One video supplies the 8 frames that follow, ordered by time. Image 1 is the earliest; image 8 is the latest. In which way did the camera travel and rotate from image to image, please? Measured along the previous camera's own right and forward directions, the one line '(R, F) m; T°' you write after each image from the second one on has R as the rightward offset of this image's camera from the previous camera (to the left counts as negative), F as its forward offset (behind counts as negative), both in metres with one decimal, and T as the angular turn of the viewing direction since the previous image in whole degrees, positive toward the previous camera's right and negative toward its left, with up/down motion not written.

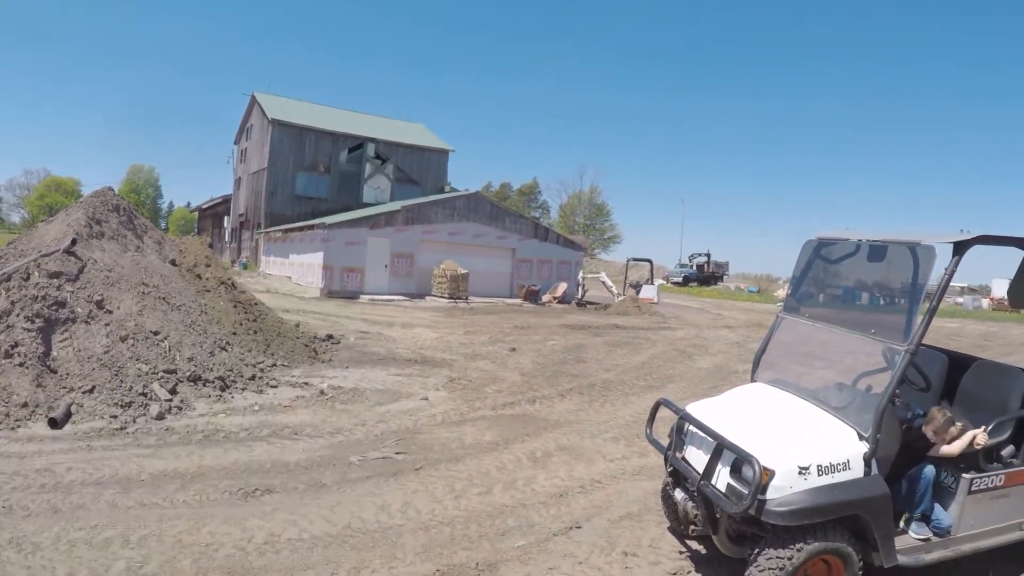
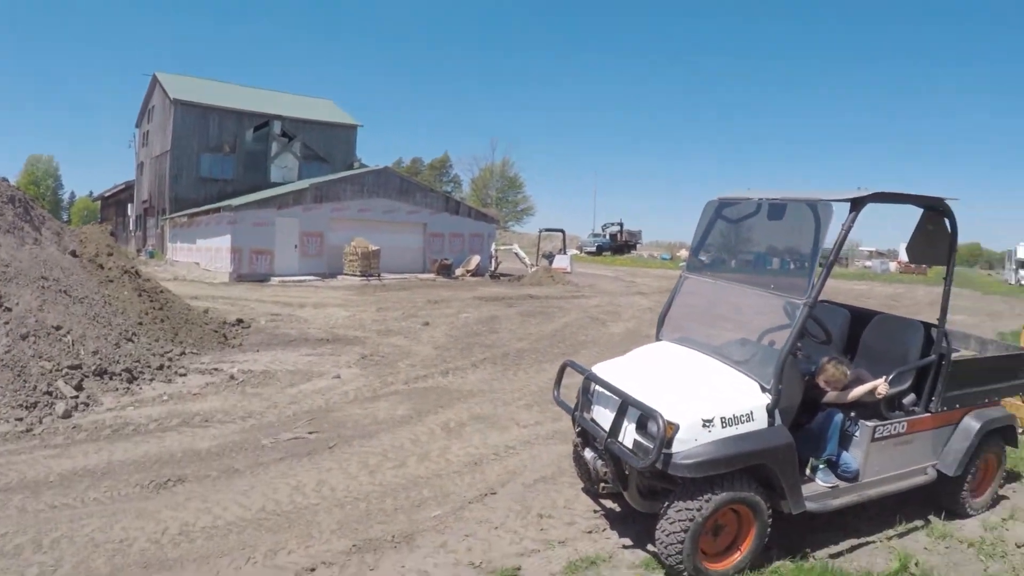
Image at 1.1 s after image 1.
(+0.3, 0.0) m; +3°
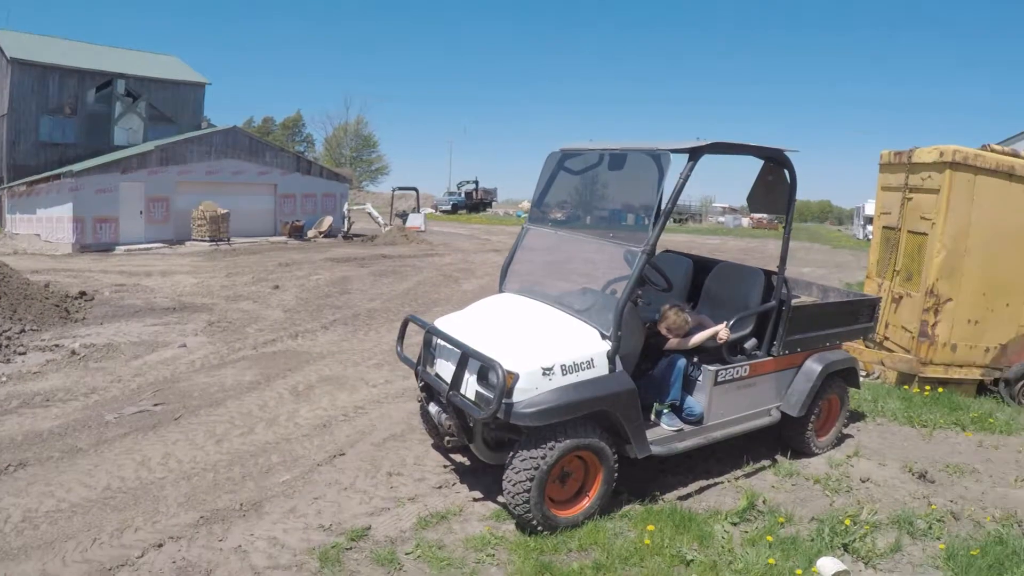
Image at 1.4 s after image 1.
(+0.6, 0.0) m; +2°
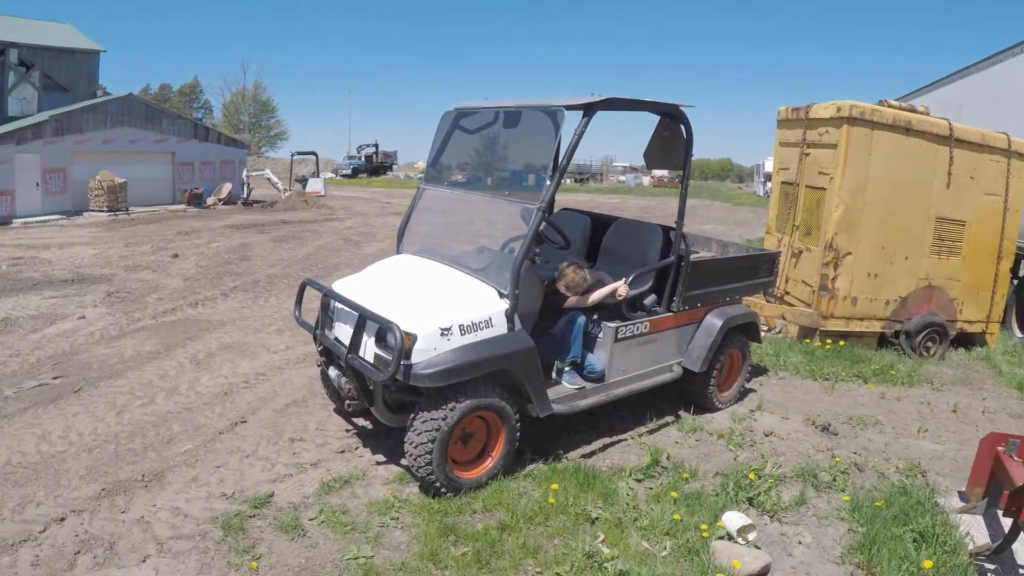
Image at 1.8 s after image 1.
(+0.4, 0.0) m; +1°
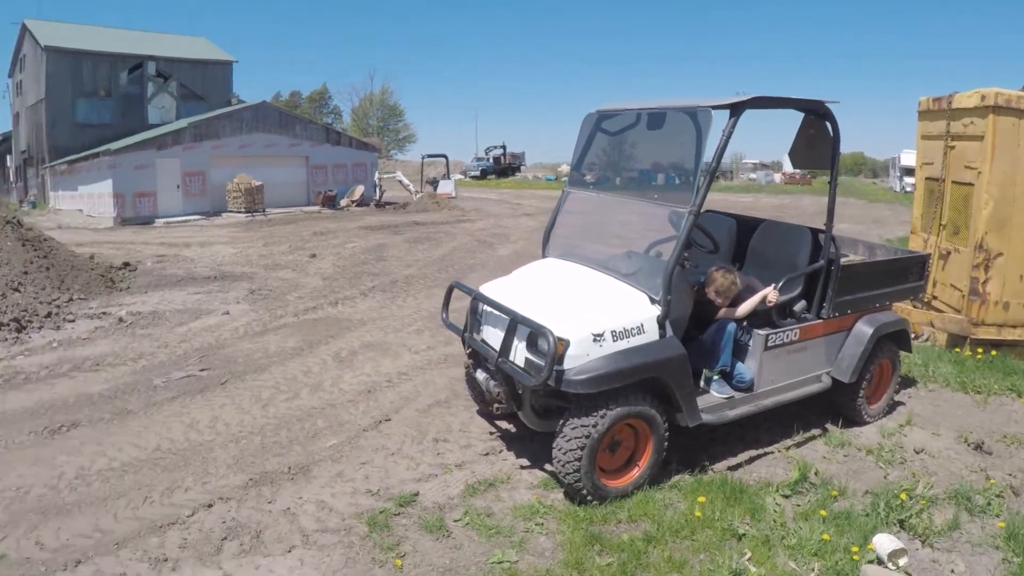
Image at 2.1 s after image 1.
(-0.5, 0.0) m; -3°
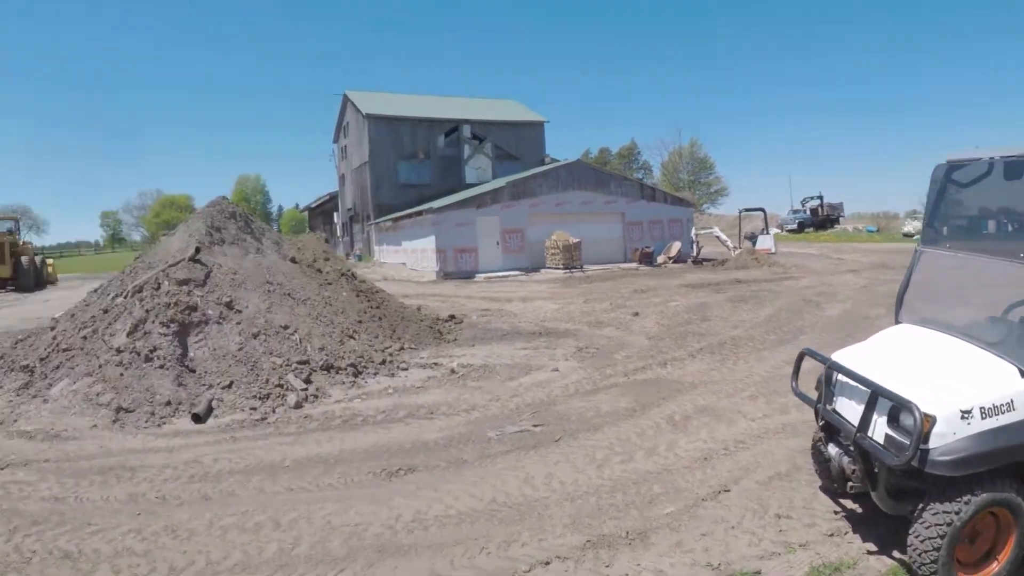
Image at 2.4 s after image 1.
(-1.2, 0.0) m; -7°
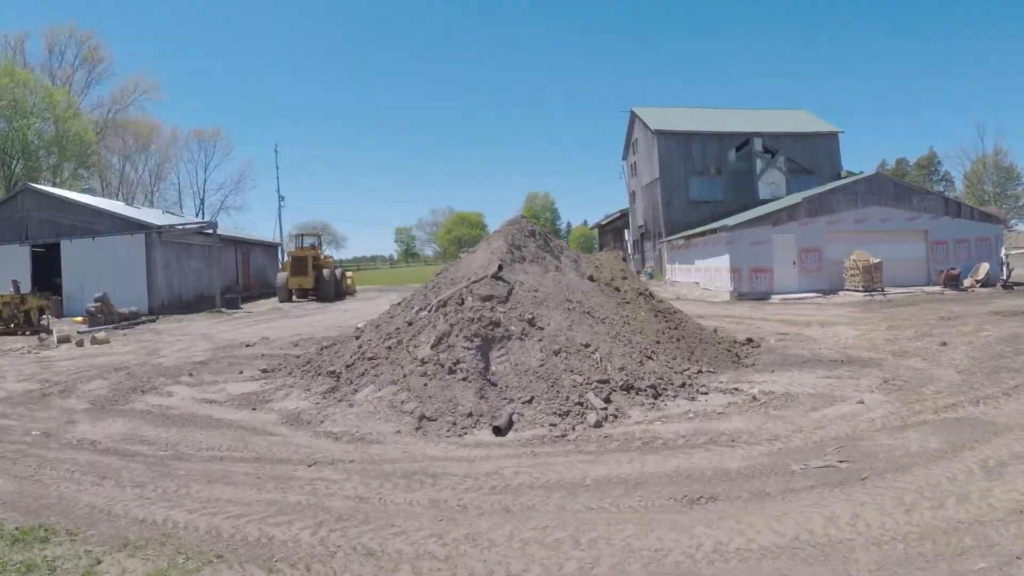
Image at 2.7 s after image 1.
(-1.1, +0.1) m; -5°
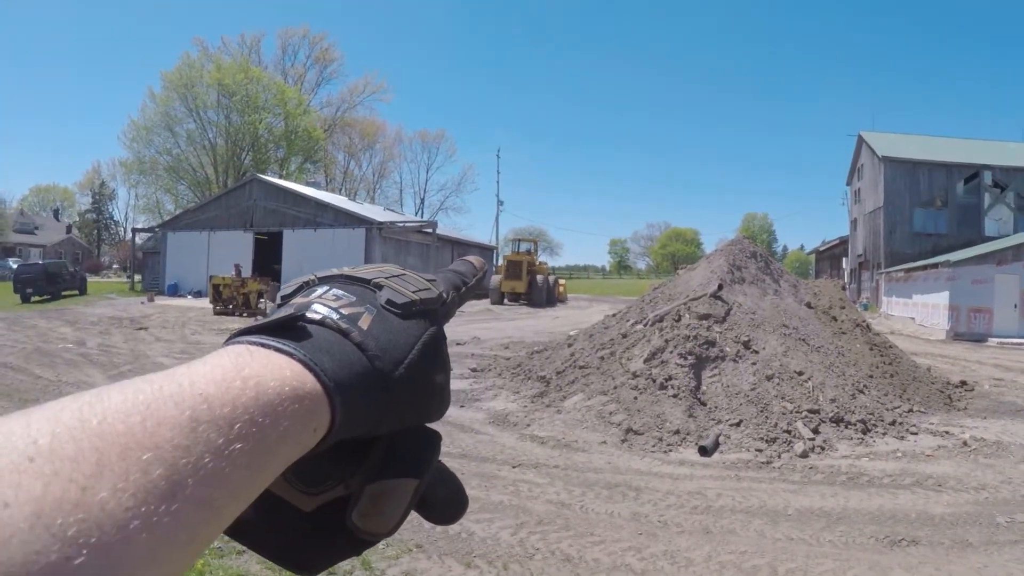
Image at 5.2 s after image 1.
(-0.8, 0.0) m; -3°
